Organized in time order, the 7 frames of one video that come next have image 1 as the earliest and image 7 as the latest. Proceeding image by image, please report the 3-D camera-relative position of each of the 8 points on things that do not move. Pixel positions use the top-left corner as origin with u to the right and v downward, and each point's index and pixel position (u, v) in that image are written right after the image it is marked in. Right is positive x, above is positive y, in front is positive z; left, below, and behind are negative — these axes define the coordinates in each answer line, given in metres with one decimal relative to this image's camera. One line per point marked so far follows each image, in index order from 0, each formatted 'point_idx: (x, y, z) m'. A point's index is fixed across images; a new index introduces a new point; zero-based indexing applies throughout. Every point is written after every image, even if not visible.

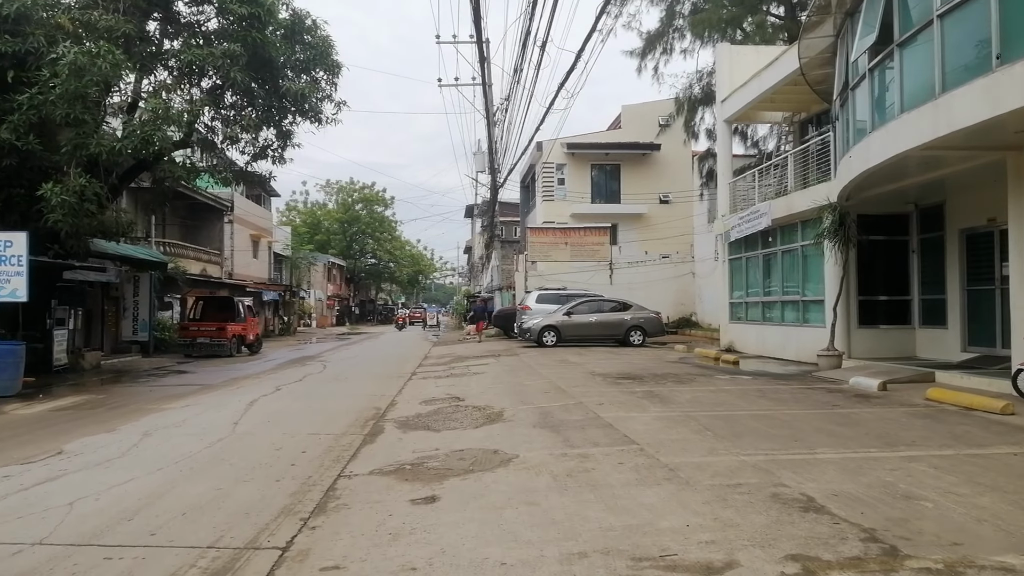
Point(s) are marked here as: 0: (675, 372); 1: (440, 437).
0: (+3.2, -1.6, +13.4) m
1: (-0.8, -1.7, +7.8) m
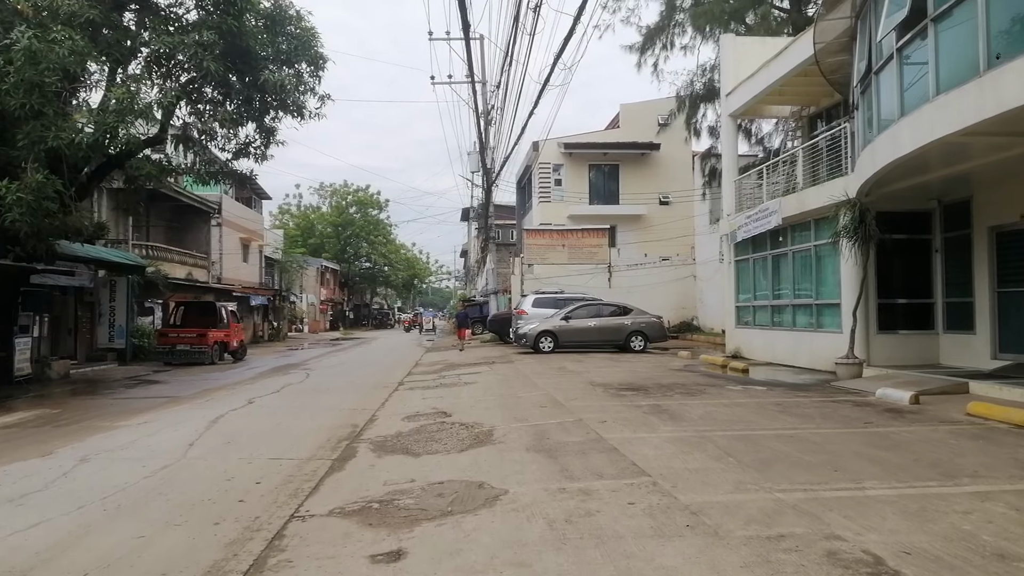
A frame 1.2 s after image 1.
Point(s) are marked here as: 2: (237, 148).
0: (+3.0, -1.7, +12.4) m
1: (-0.9, -1.7, +6.7) m
2: (-7.8, +4.0, +19.7) m
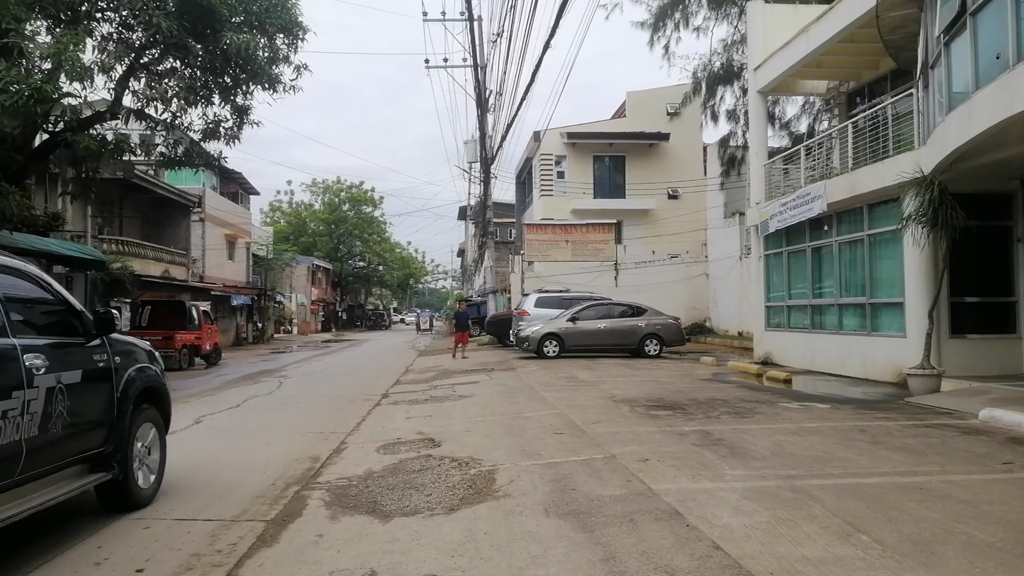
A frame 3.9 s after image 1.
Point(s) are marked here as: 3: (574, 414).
0: (+3.1, -1.6, +10.2) m
1: (-0.8, -1.6, +4.6) m
2: (-7.8, +4.1, +17.6) m
3: (+0.8, -1.6, +8.7) m
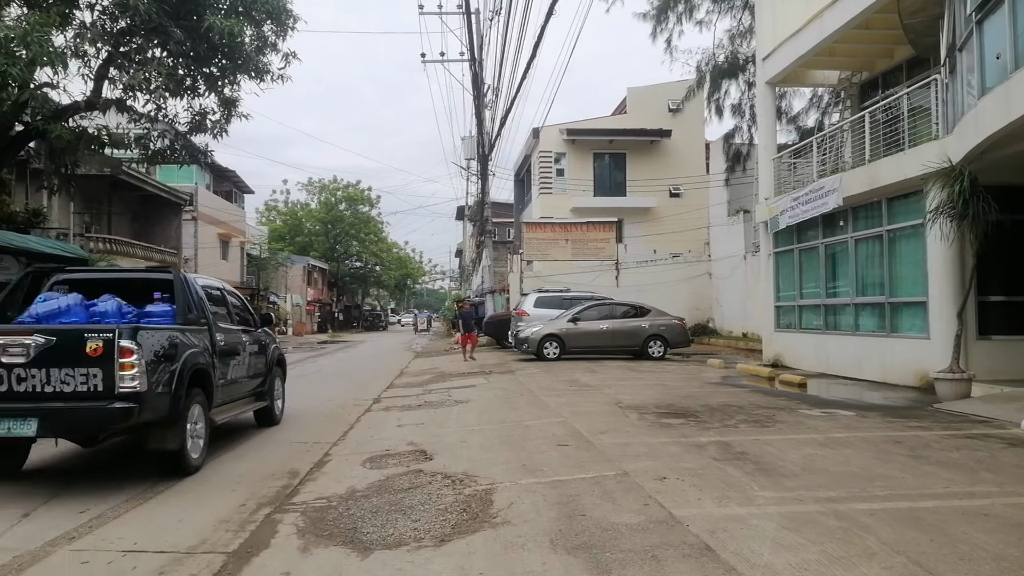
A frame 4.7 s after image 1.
0: (+3.1, -1.6, +9.6) m
1: (-0.8, -1.6, +3.9) m
2: (-7.8, +4.1, +16.9) m
3: (+0.8, -1.6, +8.1) m
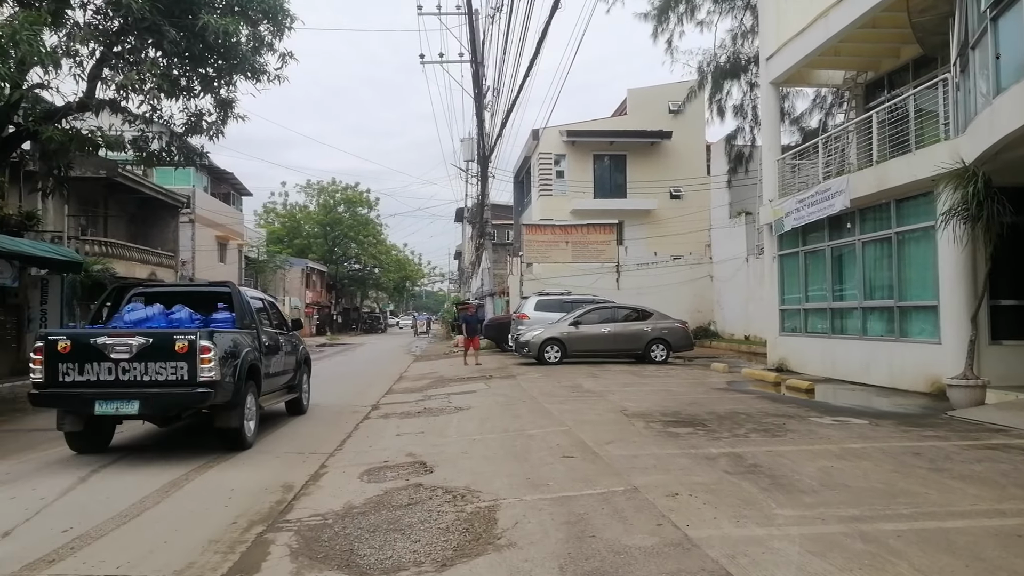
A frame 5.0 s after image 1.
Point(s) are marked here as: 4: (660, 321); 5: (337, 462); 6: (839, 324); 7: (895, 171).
0: (+3.1, -1.6, +9.3) m
1: (-0.8, -1.6, +3.7) m
2: (-7.8, +4.0, +16.6) m
3: (+0.8, -1.6, +7.8) m
4: (+3.8, -0.9, +17.7) m
5: (-1.8, -1.8, +7.2) m
6: (+6.4, -0.7, +13.5) m
7: (+6.2, +1.9, +11.2) m
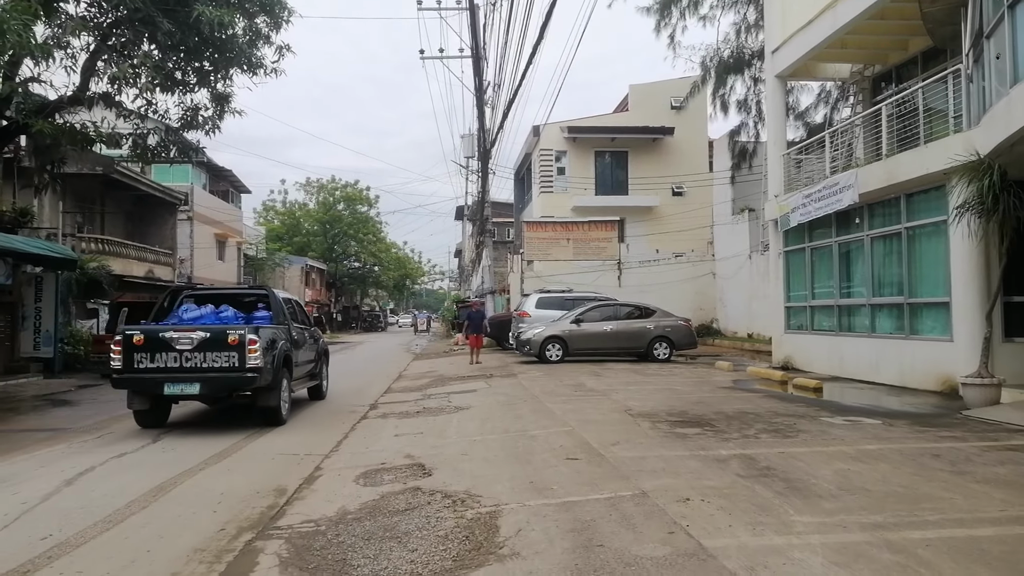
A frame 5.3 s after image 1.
0: (+3.1, -1.6, +9.0) m
1: (-0.8, -1.6, +3.4) m
2: (-7.8, +4.0, +16.4) m
3: (+0.8, -1.6, +7.5) m
4: (+3.8, -0.8, +17.4) m
5: (-1.8, -1.8, +7.0) m
6: (+6.4, -0.6, +13.3) m
7: (+6.2, +2.0, +11.0) m
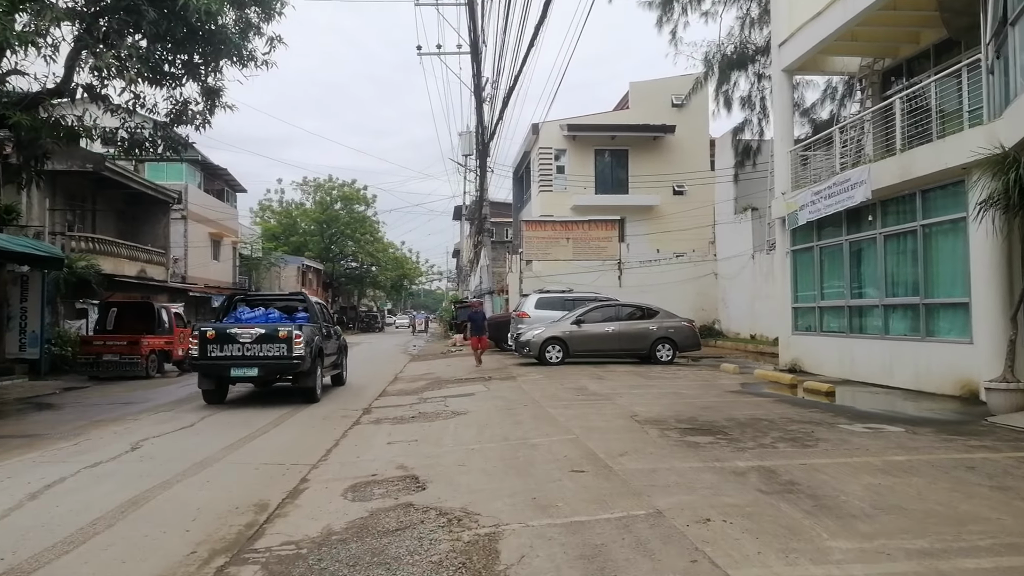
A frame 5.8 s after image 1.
0: (+3.1, -1.6, +8.6) m
1: (-0.8, -1.6, +2.9) m
2: (-7.8, +4.1, +15.9) m
3: (+0.8, -1.6, +7.1) m
4: (+3.8, -0.8, +17.0) m
5: (-1.8, -1.8, +6.5) m
6: (+6.4, -0.6, +12.8) m
7: (+6.2, +2.0, +10.5) m
